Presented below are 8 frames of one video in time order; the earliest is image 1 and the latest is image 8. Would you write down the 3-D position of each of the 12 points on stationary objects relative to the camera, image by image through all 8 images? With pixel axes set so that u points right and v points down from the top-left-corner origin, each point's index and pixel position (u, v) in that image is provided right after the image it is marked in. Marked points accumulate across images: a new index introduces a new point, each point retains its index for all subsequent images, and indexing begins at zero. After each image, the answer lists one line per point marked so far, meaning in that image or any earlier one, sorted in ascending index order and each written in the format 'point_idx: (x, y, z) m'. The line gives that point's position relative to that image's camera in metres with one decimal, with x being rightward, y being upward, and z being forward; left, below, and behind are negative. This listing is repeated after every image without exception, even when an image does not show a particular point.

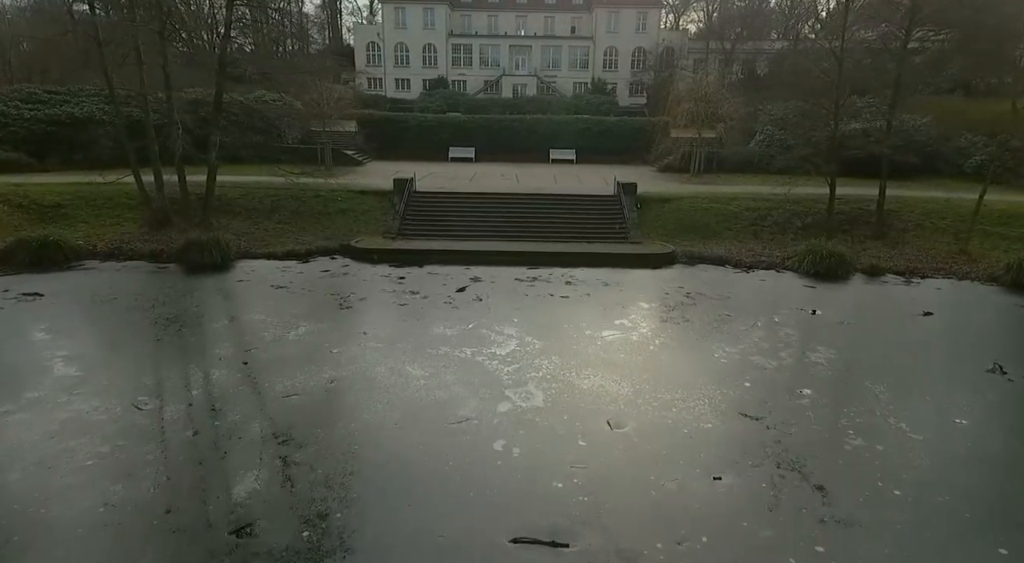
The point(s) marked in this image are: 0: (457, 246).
0: (-1.5, +0.9, +17.0) m
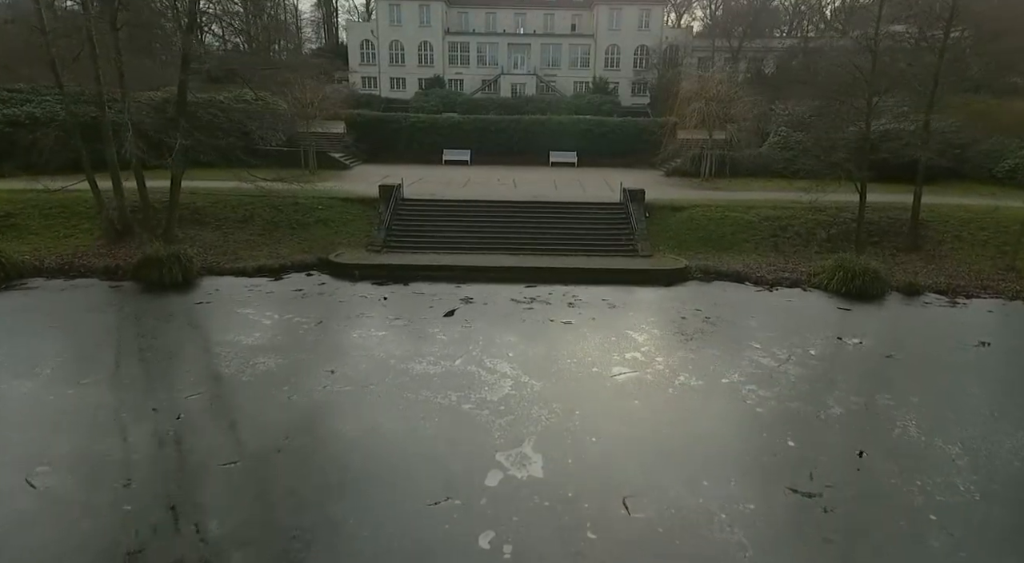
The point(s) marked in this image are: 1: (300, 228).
0: (-1.6, +0.5, +15.3) m
1: (-5.7, +1.4, +16.9) m
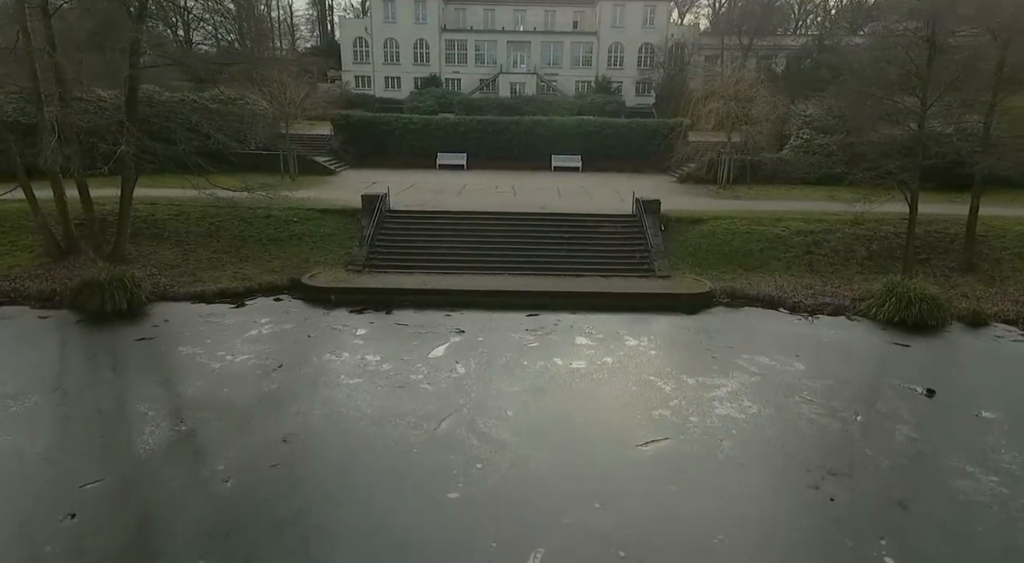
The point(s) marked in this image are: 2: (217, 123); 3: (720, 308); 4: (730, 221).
0: (-1.6, 0.0, +13.4) m
1: (-5.8, +0.9, +14.9) m
2: (-7.0, +3.7, +14.6) m
3: (+4.3, -0.6, +13.0) m
4: (+5.6, +1.6, +15.8) m
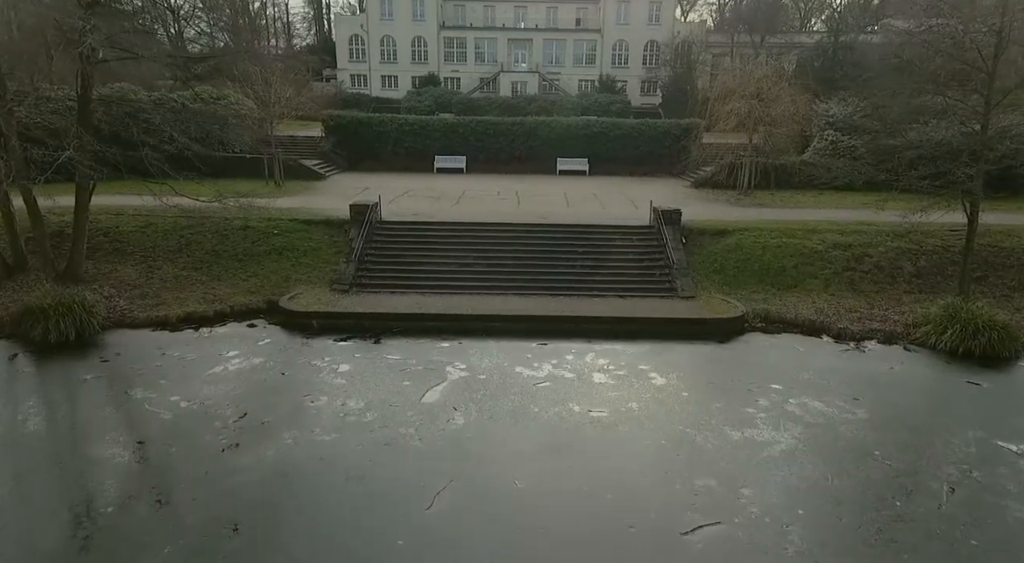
0: (-1.5, -0.5, +11.8) m
1: (-5.6, +0.5, +13.4) m
2: (-6.9, +3.3, +13.0) m
3: (+4.4, -1.0, +11.4) m
4: (+5.7, +1.1, +14.3) m
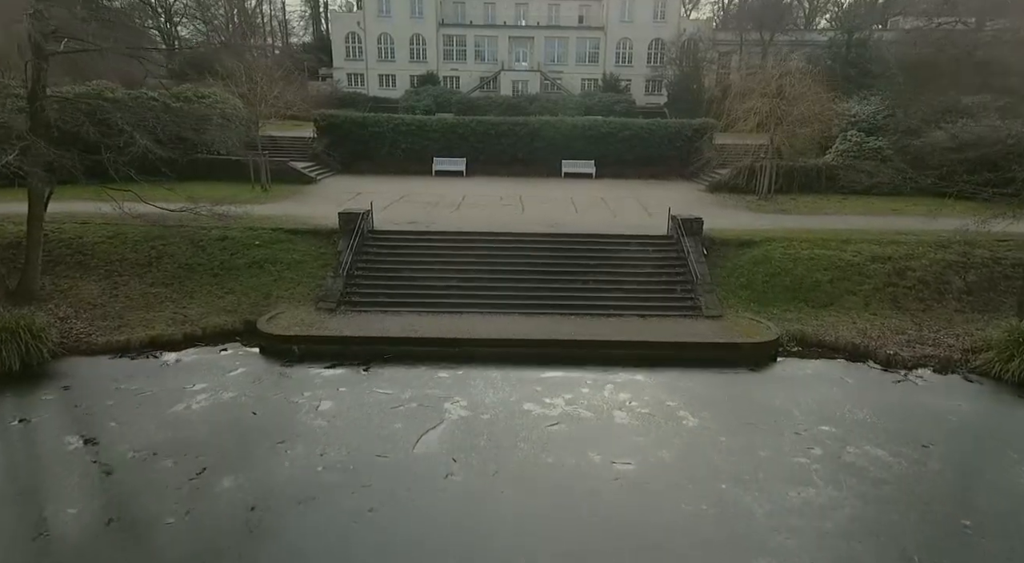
0: (-1.4, -0.8, +10.5) m
1: (-5.5, +0.2, +12.1) m
2: (-6.8, +3.0, +11.7) m
3: (+4.5, -1.3, +10.1) m
4: (+5.8, +0.8, +13.0) m
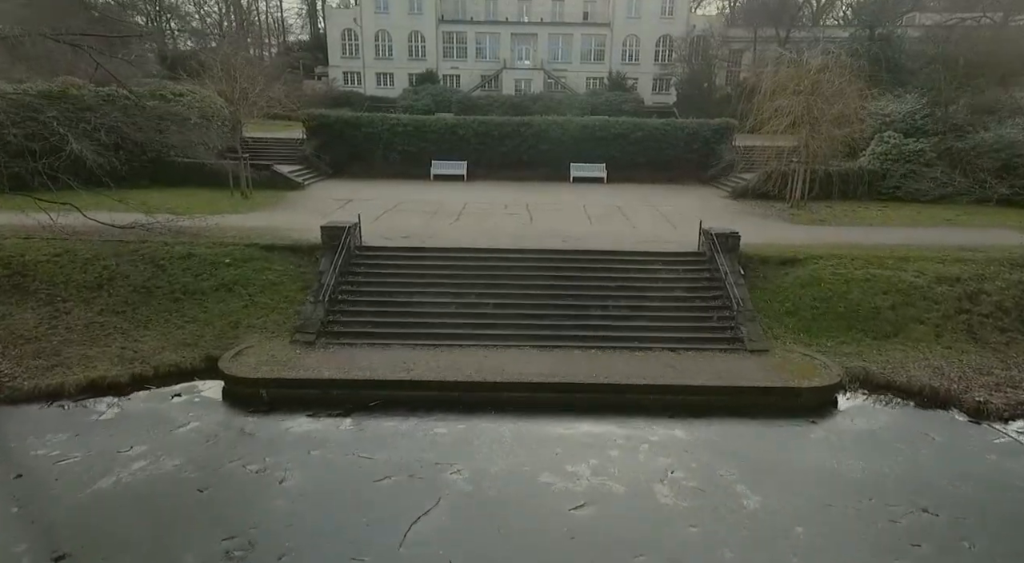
0: (-1.2, -1.2, +8.9) m
1: (-5.4, -0.3, +10.4) m
2: (-6.6, +2.5, +10.0) m
3: (+4.7, -1.7, +8.4) m
4: (+5.9, +0.4, +11.3) m
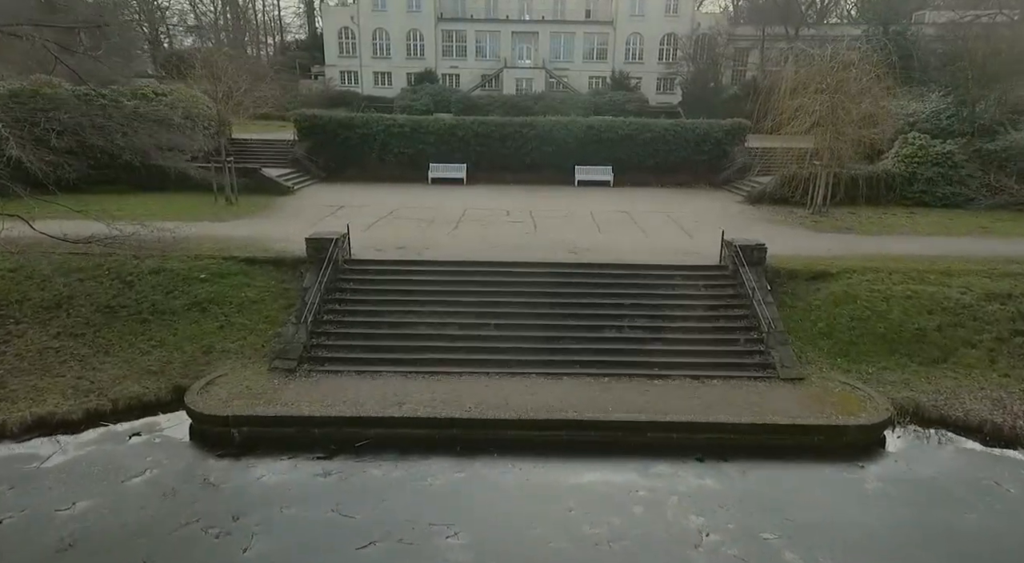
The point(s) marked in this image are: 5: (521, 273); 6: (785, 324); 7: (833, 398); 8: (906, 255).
0: (-1.2, -1.5, +7.8) m
1: (-5.3, -0.6, +9.3) m
2: (-6.6, +2.2, +9.0) m
3: (+4.8, -2.0, +7.4) m
4: (+6.0, +0.1, +10.3) m
5: (+0.1, +0.1, +10.4) m
6: (+4.2, -0.6, +9.5) m
7: (+4.2, -1.5, +8.1) m
8: (+7.1, +0.5, +11.3) m
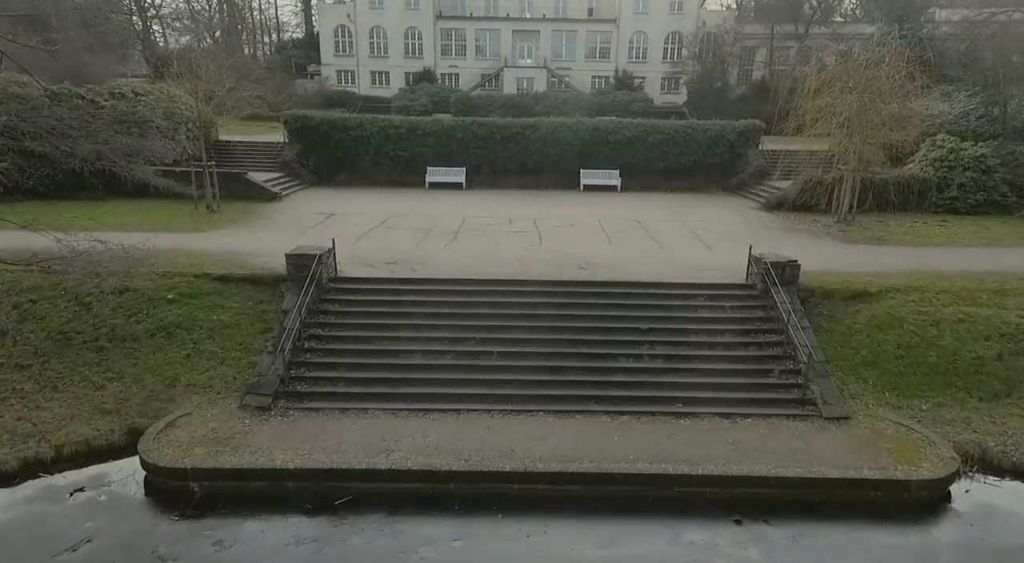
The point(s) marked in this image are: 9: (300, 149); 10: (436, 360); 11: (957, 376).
0: (-1.1, -1.8, +6.8) m
1: (-5.3, -0.9, +8.3) m
2: (-6.5, +1.9, +7.9) m
3: (+4.8, -2.3, +6.3) m
4: (+6.0, -0.2, +9.2) m
5: (+0.2, -0.2, +9.3) m
6: (+4.3, -0.9, +8.5) m
7: (+4.2, -1.8, +7.0) m
8: (+7.2, +0.2, +10.2) m
9: (-6.7, +4.2, +19.5) m
10: (-1.0, -1.0, +8.1) m
11: (+5.8, -1.2, +8.1) m
